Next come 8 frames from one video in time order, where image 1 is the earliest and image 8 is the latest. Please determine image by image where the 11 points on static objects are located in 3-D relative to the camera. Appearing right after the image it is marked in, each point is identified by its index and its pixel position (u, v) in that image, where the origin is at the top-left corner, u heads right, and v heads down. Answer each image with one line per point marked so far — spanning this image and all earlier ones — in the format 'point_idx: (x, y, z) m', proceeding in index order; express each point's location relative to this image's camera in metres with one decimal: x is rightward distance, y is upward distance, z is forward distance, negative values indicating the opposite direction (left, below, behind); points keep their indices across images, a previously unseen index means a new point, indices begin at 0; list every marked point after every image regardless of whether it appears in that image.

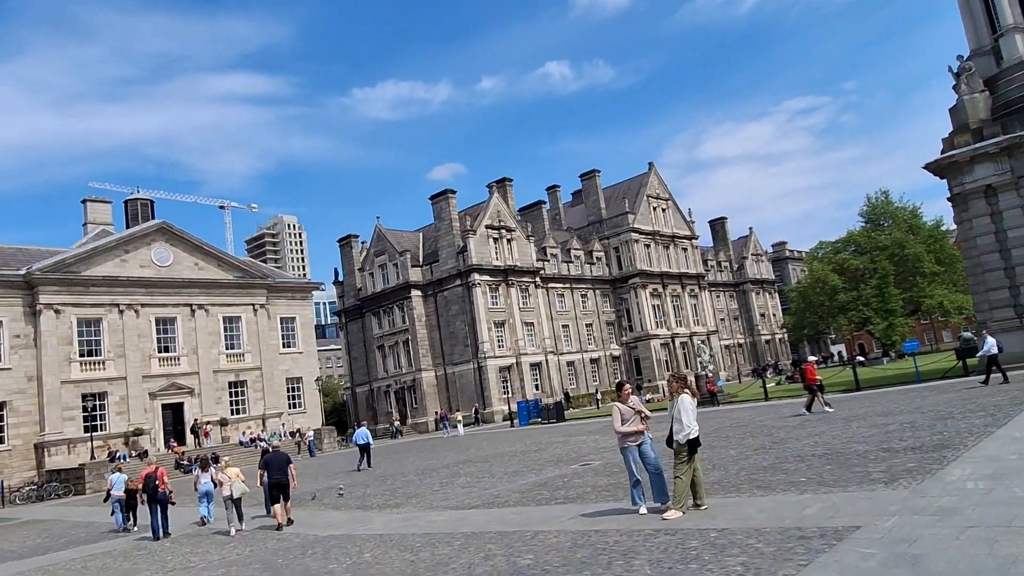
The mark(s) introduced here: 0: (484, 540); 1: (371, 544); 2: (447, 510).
0: (-0.4, -3.7, +10.7) m
1: (-2.3, -4.2, +12.2) m
2: (-1.4, -4.5, +15.1) m
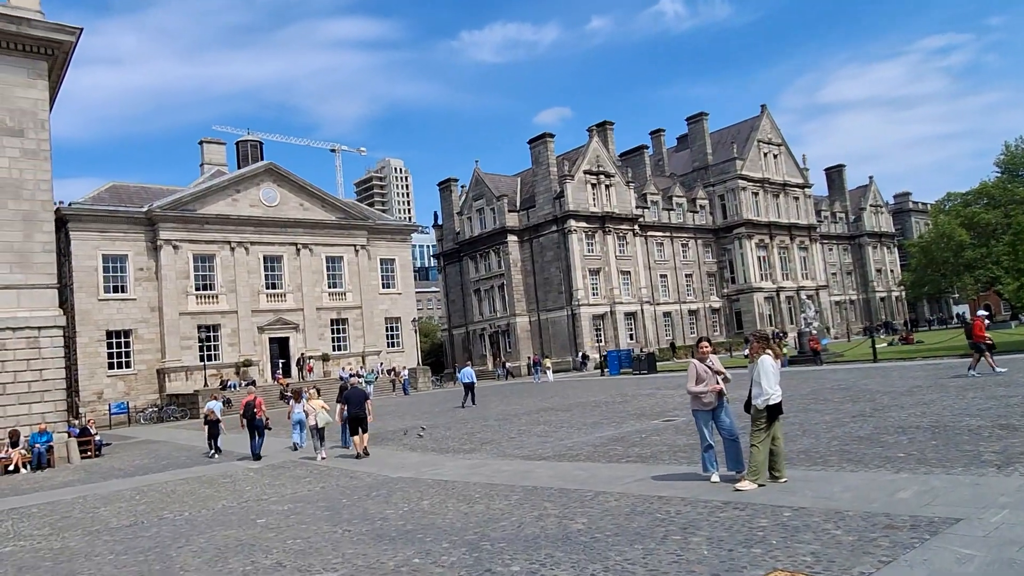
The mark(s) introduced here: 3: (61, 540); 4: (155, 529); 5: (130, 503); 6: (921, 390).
0: (+0.4, -2.9, +10.2) m
1: (-1.3, -3.3, +12.1) m
2: (+0.1, -3.4, +14.9) m
3: (-7.2, -4.0, +11.6) m
4: (-5.7, -3.8, +11.7) m
5: (-7.6, -4.3, +14.7) m
6: (+10.8, -2.7, +19.4) m
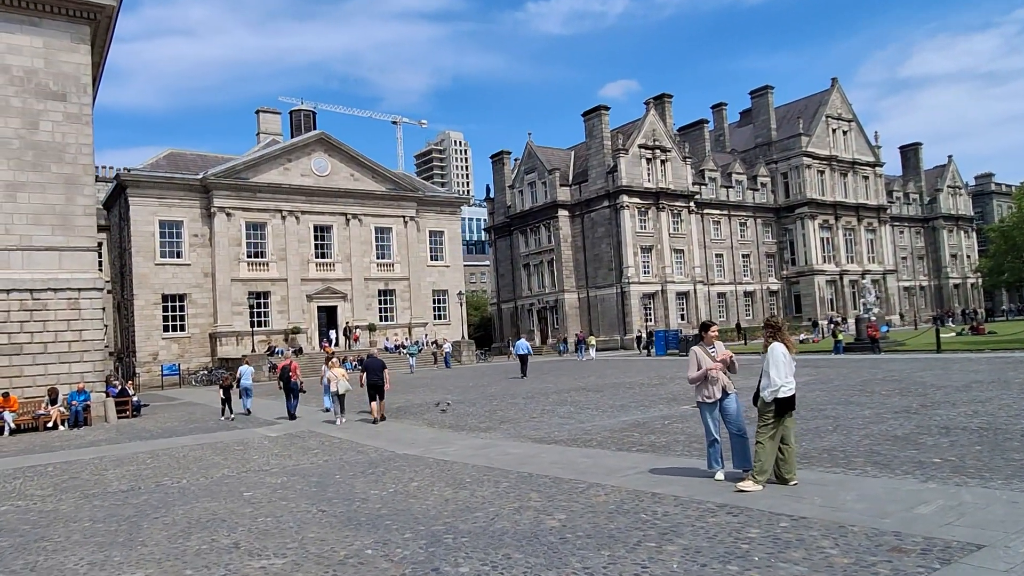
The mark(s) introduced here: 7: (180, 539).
0: (+0.3, -2.6, +9.5) m
1: (-1.3, -2.9, +11.5) m
2: (+0.3, -2.9, +14.2) m
3: (-7.2, -3.4, +11.6) m
4: (-5.7, -3.3, +11.5) m
5: (-7.4, -3.6, +14.6) m
6: (+11.4, -2.4, +17.8) m
7: (-3.8, -2.9, +8.4) m
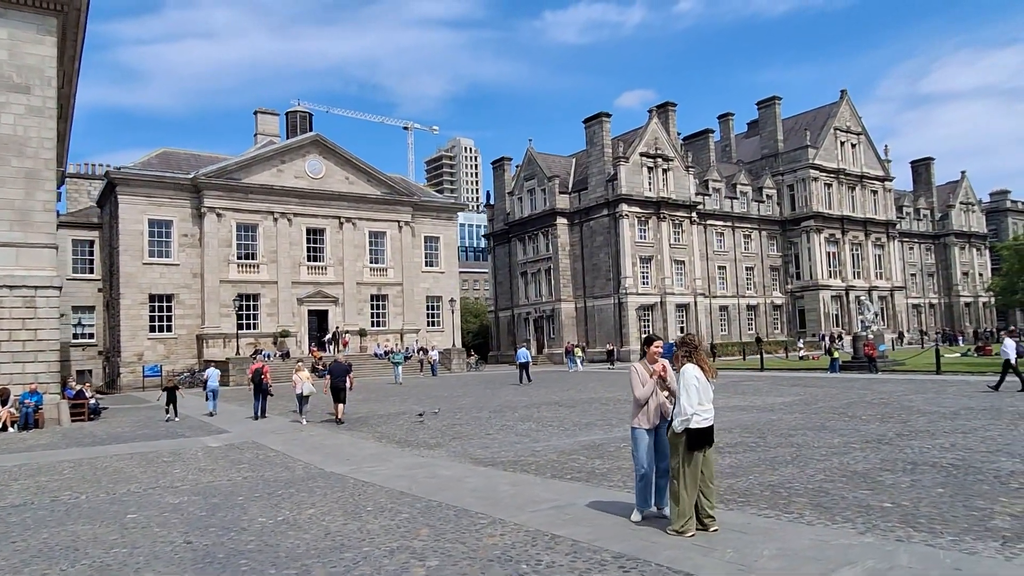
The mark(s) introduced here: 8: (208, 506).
0: (-0.9, -2.7, +8.4) m
1: (-2.4, -2.9, +10.4) m
2: (-0.8, -3.1, +13.1) m
3: (-8.4, -3.3, +10.6) m
4: (-6.9, -3.2, +10.5) m
5: (-8.6, -3.5, +13.7) m
6: (+10.3, -2.8, +16.5) m
7: (-5.0, -2.8, +7.4) m
8: (-4.3, -3.1, +10.3) m
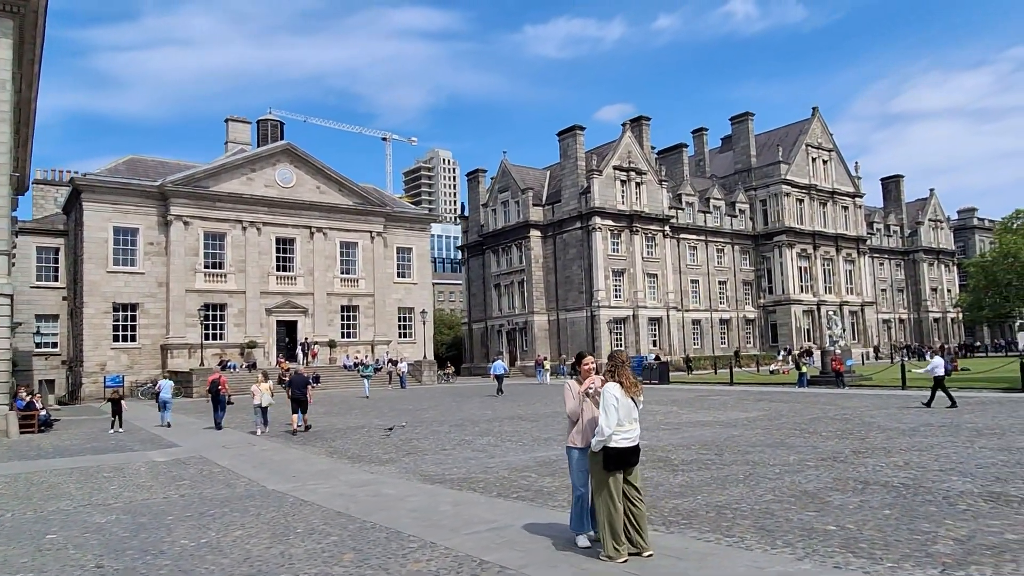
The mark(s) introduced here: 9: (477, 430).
0: (-1.6, -2.8, +8.0) m
1: (-3.2, -3.1, +10.0) m
2: (-1.7, -3.3, +12.7) m
3: (-9.2, -3.4, +10.0) m
4: (-7.7, -3.3, +9.9) m
5: (-9.5, -3.7, +13.0) m
6: (+9.3, -3.2, +16.5) m
7: (-5.7, -2.9, +6.8) m
8: (-5.1, -3.2, +9.8) m
9: (-0.9, -3.8, +19.8) m
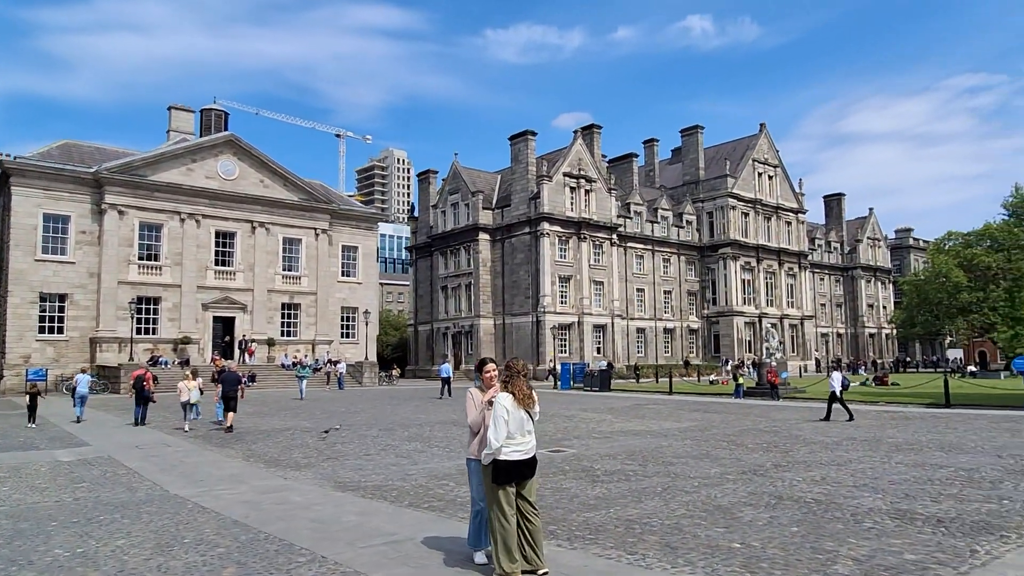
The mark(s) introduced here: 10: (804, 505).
0: (-2.7, -2.8, +7.6) m
1: (-4.4, -3.0, +9.4) m
2: (-3.1, -3.3, +12.2) m
3: (-10.4, -3.1, +9.0) m
4: (-8.9, -3.1, +9.0) m
5: (-10.8, -3.4, +12.0) m
6: (+7.7, -3.5, +16.7) m
7: (-6.7, -2.7, +6.1) m
8: (-6.2, -3.0, +9.1) m
9: (-2.8, -3.9, +19.4) m
10: (+3.8, -2.8, +9.5) m
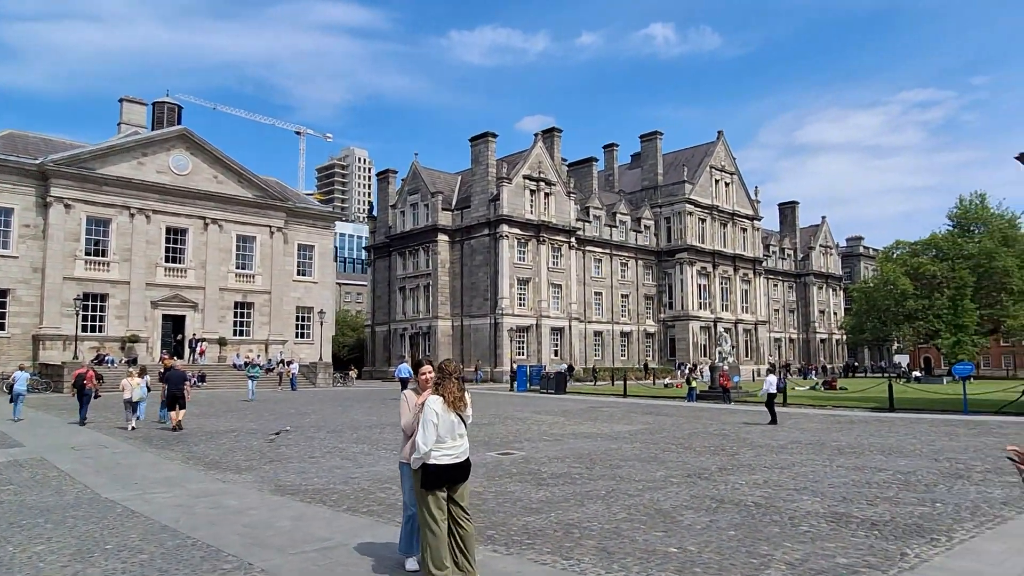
0: (-3.4, -2.7, +7.3) m
1: (-5.2, -3.0, +9.0) m
2: (-4.0, -3.2, +11.9) m
3: (-11.1, -3.0, +8.3) m
4: (-9.6, -3.0, +8.4) m
5: (-11.7, -3.3, +11.3) m
6: (+6.5, -3.6, +16.9) m
7: (-7.2, -2.7, +5.6) m
8: (-7.0, -3.0, +8.6) m
9: (-4.1, -3.9, +19.1) m
10: (+3.0, -2.9, +9.5) m
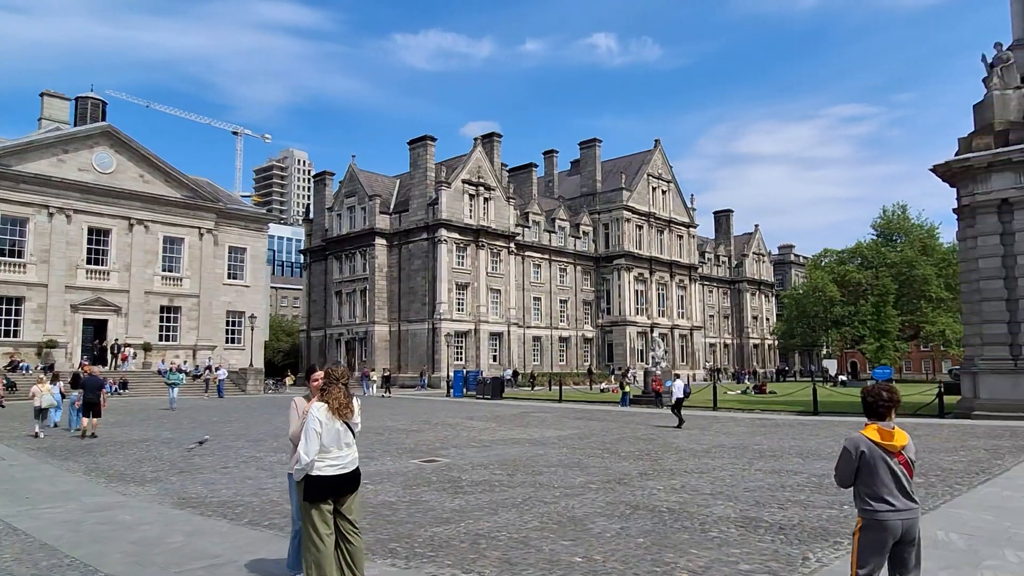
0: (-4.3, -2.7, +6.7) m
1: (-6.2, -3.0, +8.3) m
2: (-5.3, -3.3, +11.3) m
3: (-12.1, -3.0, +7.2) m
4: (-10.6, -3.0, +7.4) m
5: (-13.0, -3.3, +10.1) m
6: (+4.8, -3.8, +17.1) m
7: (-8.0, -2.6, +4.8) m
8: (-8.0, -3.0, +7.8) m
9: (-5.9, -4.0, +18.4) m
10: (+1.9, -2.9, +9.5) m
